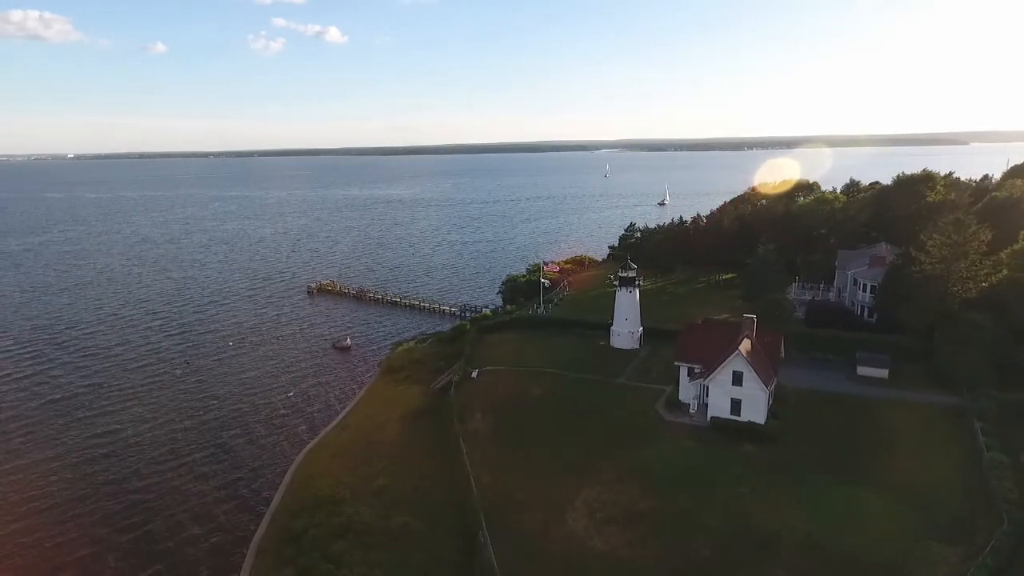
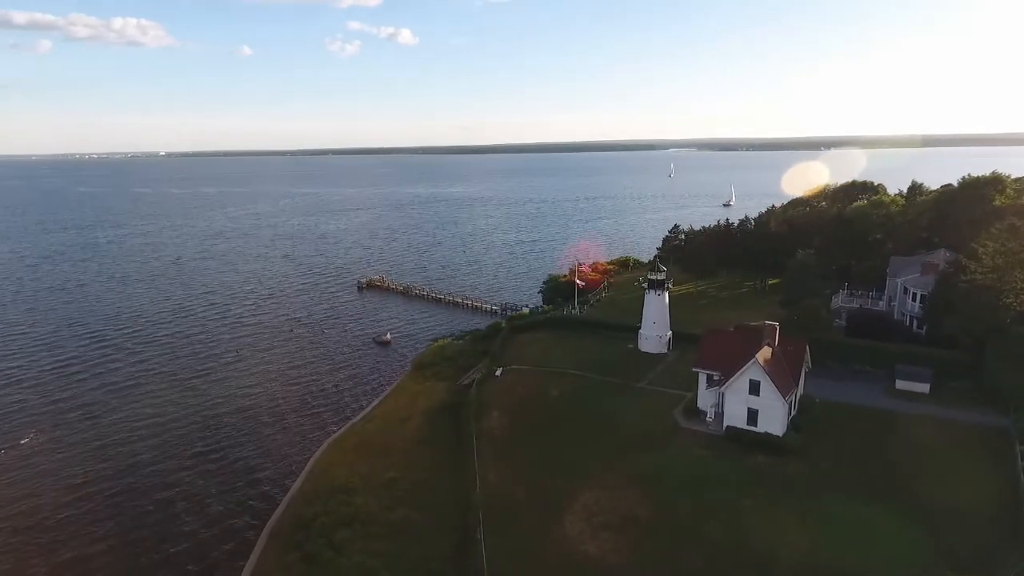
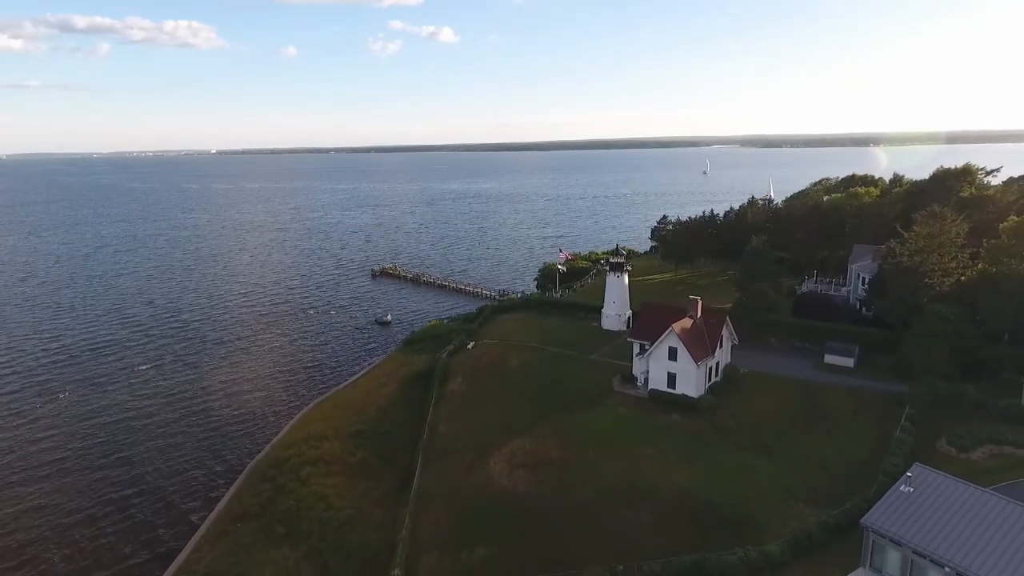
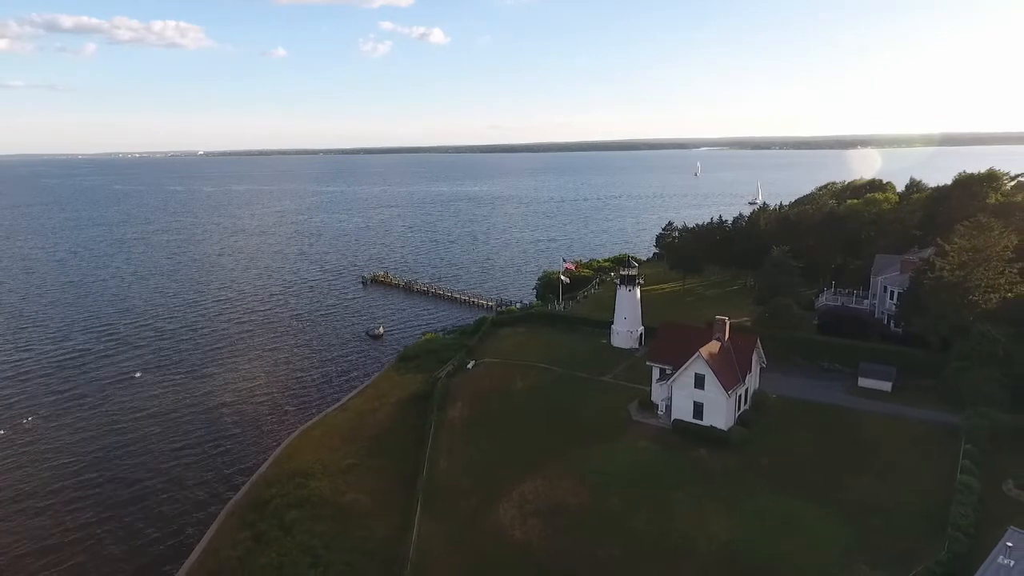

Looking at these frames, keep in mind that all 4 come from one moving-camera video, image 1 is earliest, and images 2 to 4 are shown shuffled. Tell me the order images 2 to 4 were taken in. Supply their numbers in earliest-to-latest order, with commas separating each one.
2, 4, 3
